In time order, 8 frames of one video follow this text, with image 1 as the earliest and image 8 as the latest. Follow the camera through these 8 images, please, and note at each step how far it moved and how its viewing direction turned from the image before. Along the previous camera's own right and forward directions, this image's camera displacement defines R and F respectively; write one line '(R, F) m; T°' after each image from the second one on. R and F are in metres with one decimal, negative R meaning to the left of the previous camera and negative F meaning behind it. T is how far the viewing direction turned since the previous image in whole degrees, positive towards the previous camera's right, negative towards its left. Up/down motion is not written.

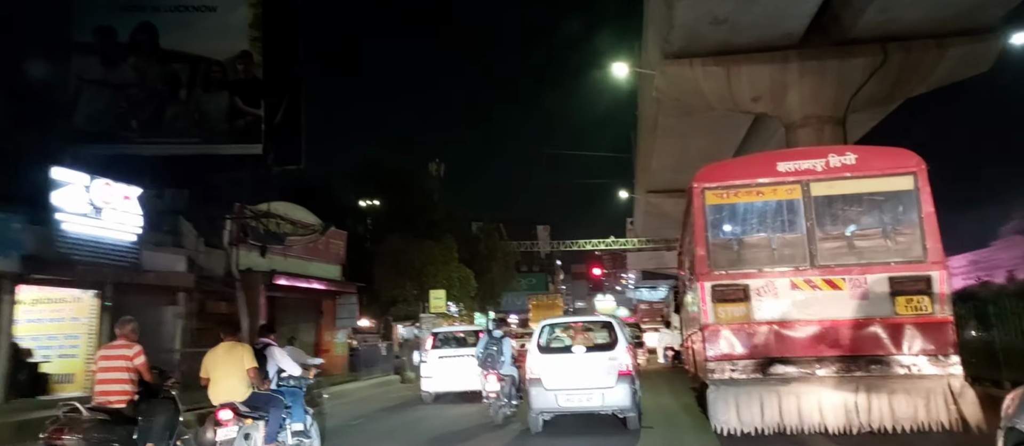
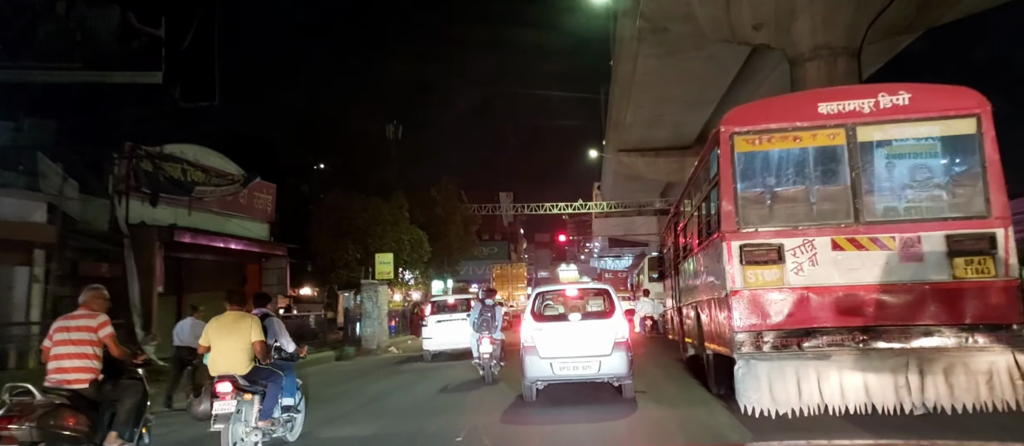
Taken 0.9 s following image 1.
(+1.4, +0.4) m; -11°
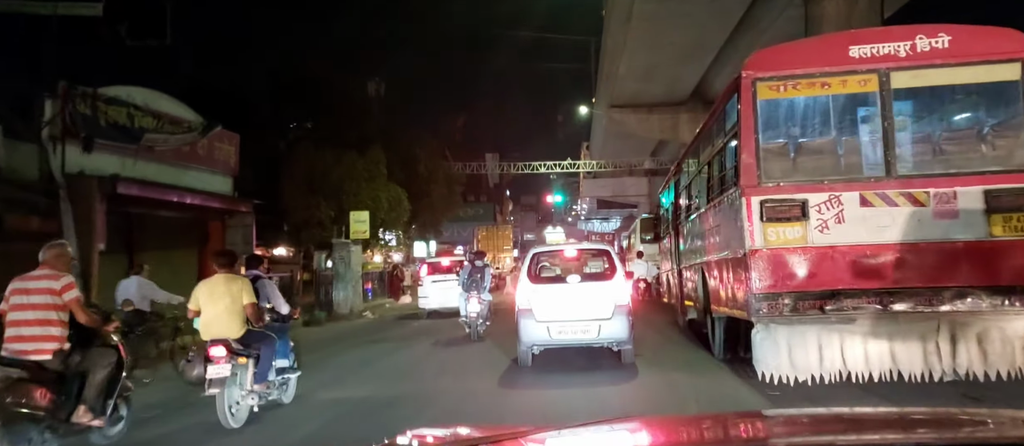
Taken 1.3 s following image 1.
(-0.1, +0.6) m; 0°
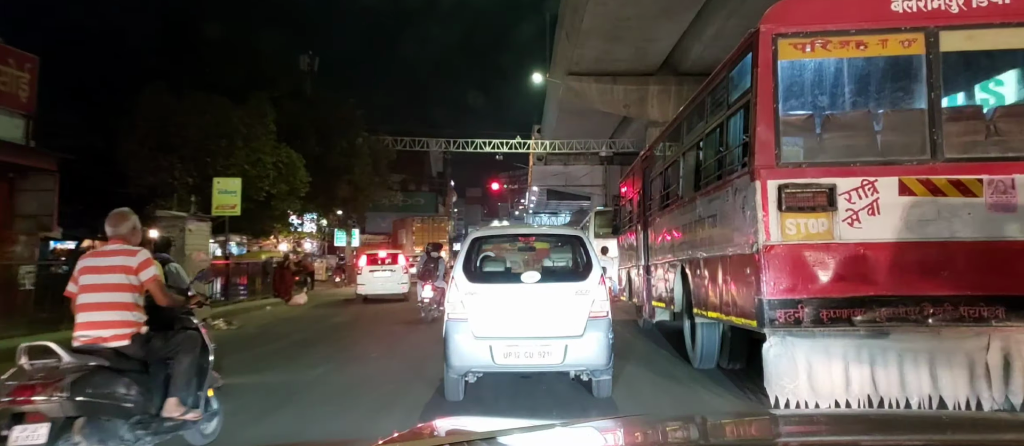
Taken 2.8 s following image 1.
(0.0, +1.5) m; +4°
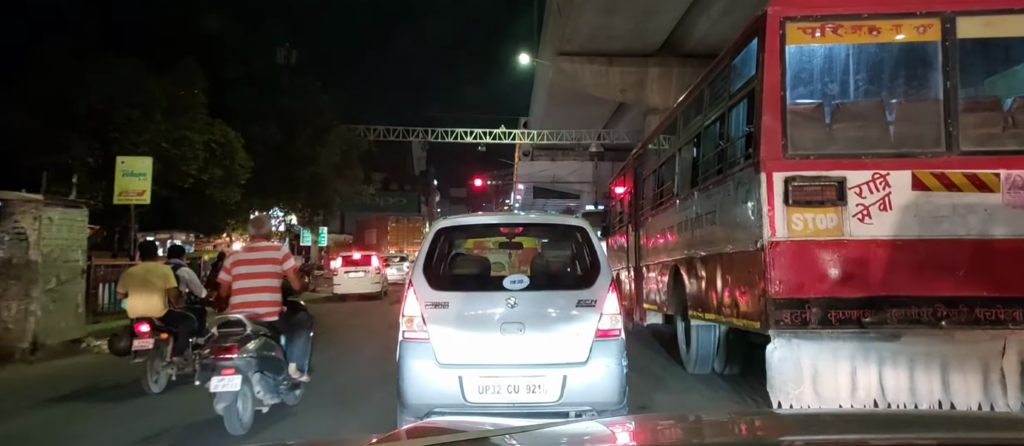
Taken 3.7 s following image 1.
(0.0, +0.4) m; +1°
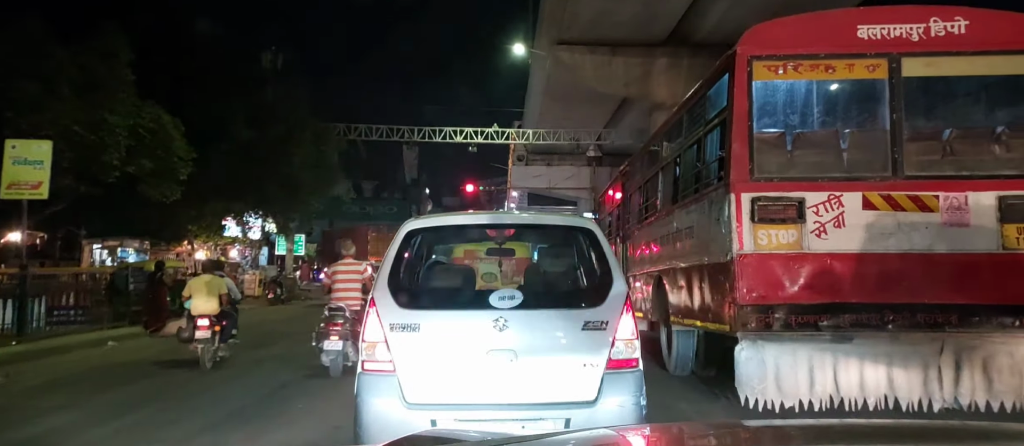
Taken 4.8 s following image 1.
(-0.1, -0.6) m; +1°
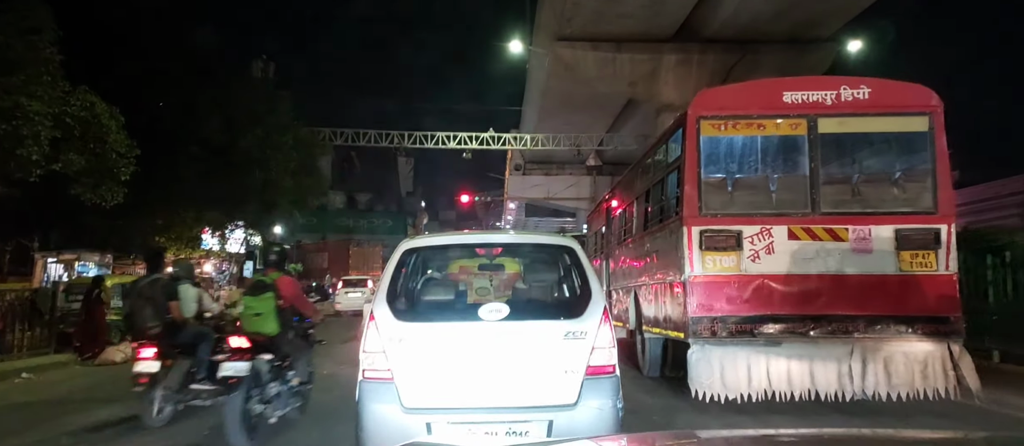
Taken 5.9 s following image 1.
(0.0, -1.4) m; +1°
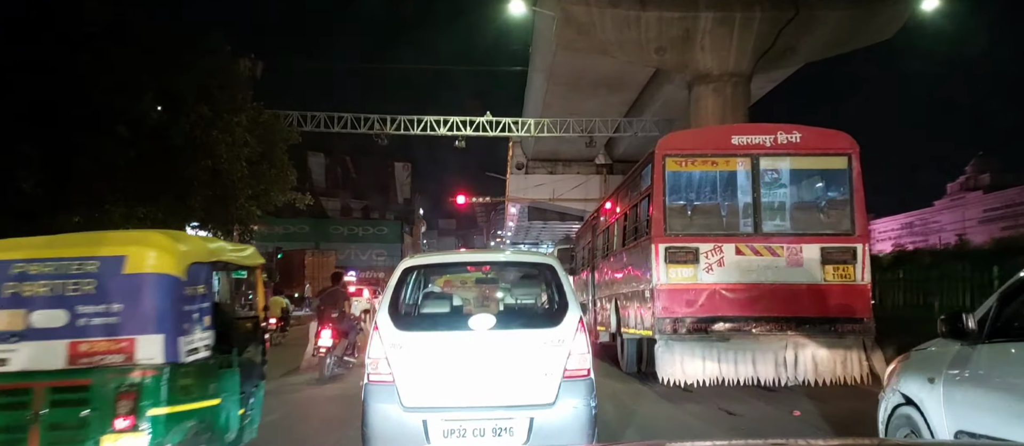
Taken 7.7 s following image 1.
(-0.1, -1.7) m; +1°
